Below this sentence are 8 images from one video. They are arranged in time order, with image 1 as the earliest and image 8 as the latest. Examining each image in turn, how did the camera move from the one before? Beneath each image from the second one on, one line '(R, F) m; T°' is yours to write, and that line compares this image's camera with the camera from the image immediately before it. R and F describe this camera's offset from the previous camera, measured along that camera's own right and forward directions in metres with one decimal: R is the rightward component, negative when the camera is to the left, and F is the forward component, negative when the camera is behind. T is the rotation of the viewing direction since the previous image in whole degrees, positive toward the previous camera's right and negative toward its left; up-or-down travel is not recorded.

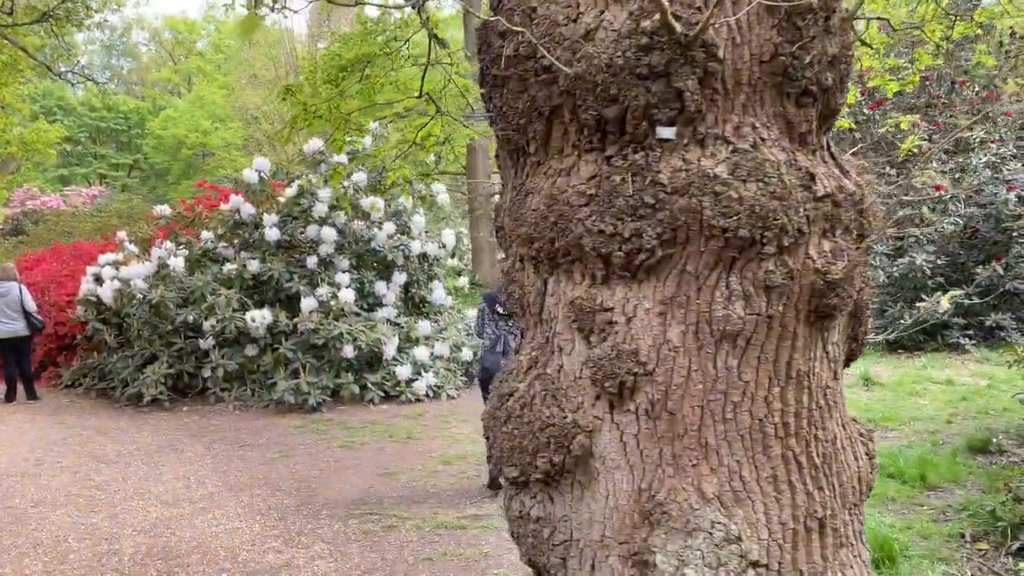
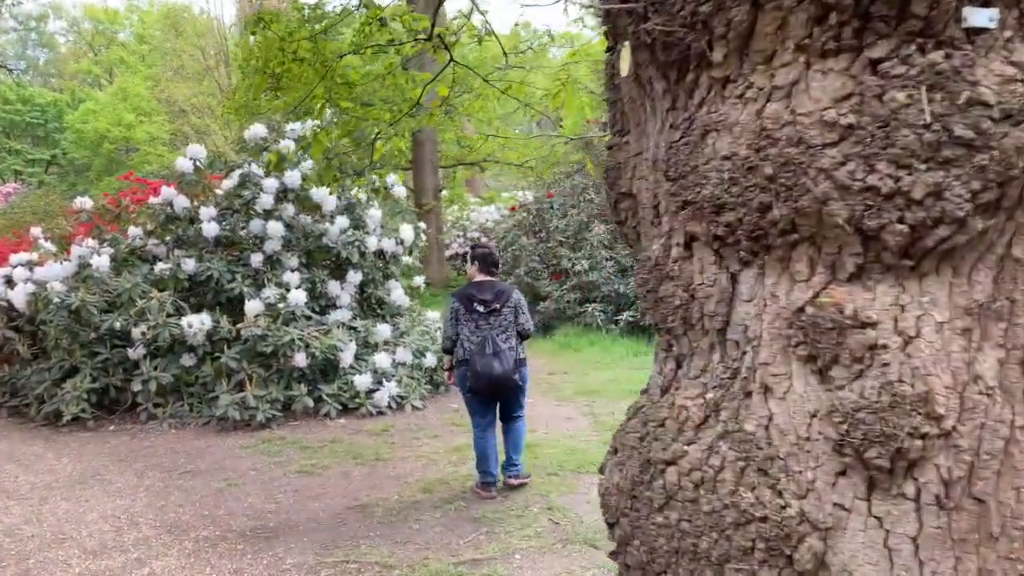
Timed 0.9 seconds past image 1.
(-0.3, +0.6) m; +4°
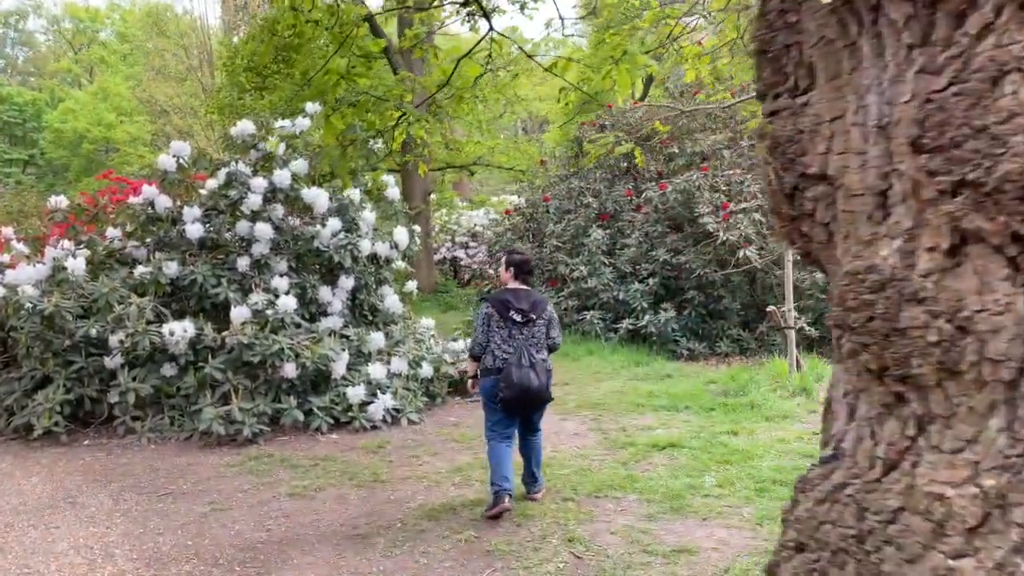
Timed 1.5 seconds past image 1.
(-0.1, +0.3) m; +1°
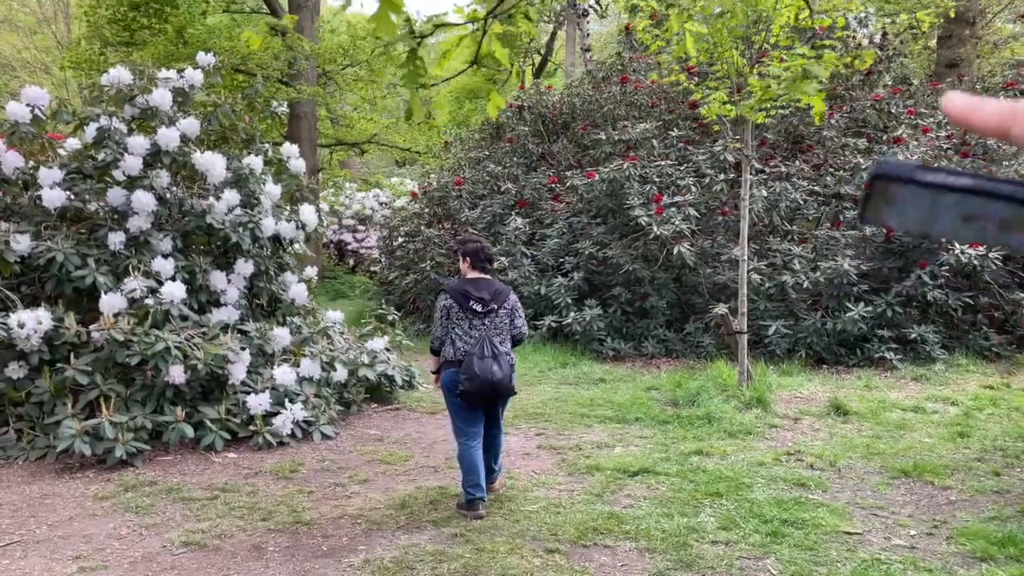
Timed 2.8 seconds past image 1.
(-0.4, +0.8) m; +9°
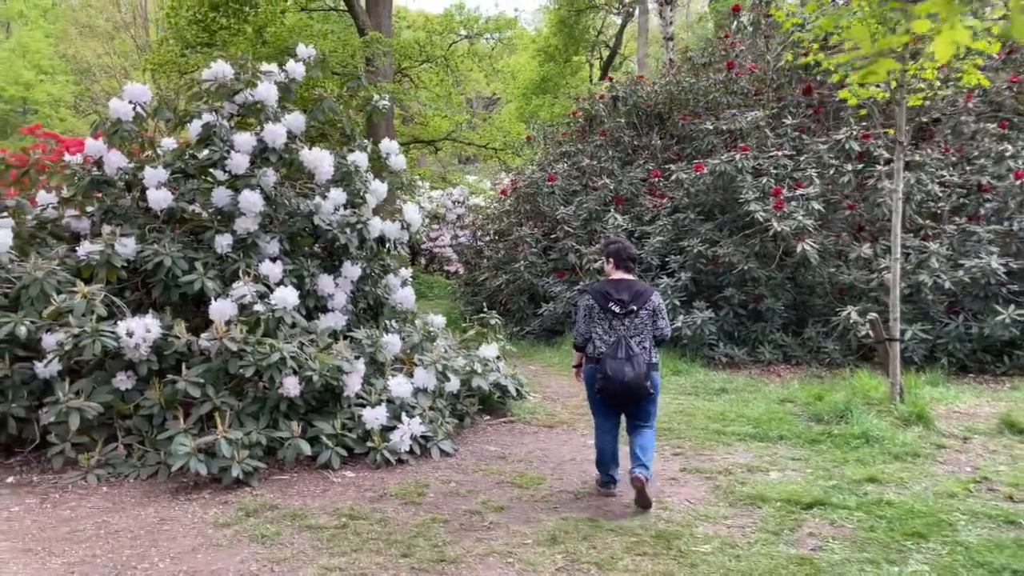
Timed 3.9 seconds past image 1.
(-0.4, +0.4) m; -4°
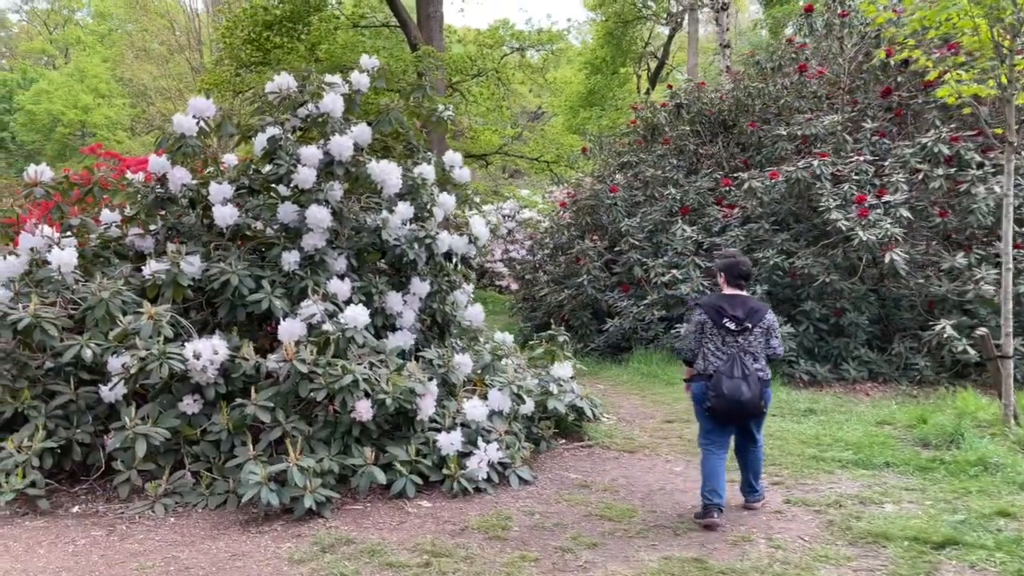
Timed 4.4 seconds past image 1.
(-0.2, +0.3) m; -3°
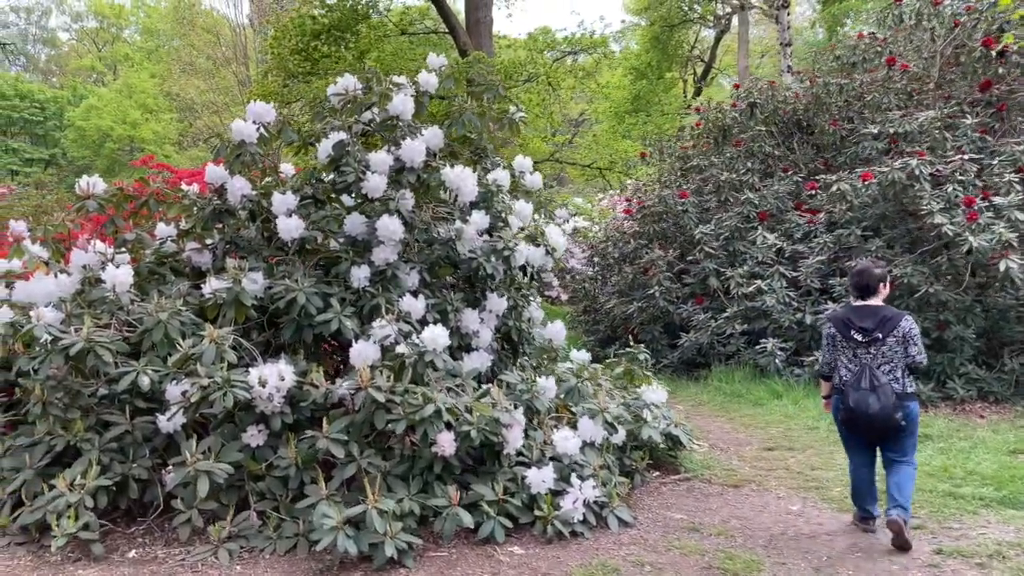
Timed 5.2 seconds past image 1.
(-0.3, +0.4) m; -3°
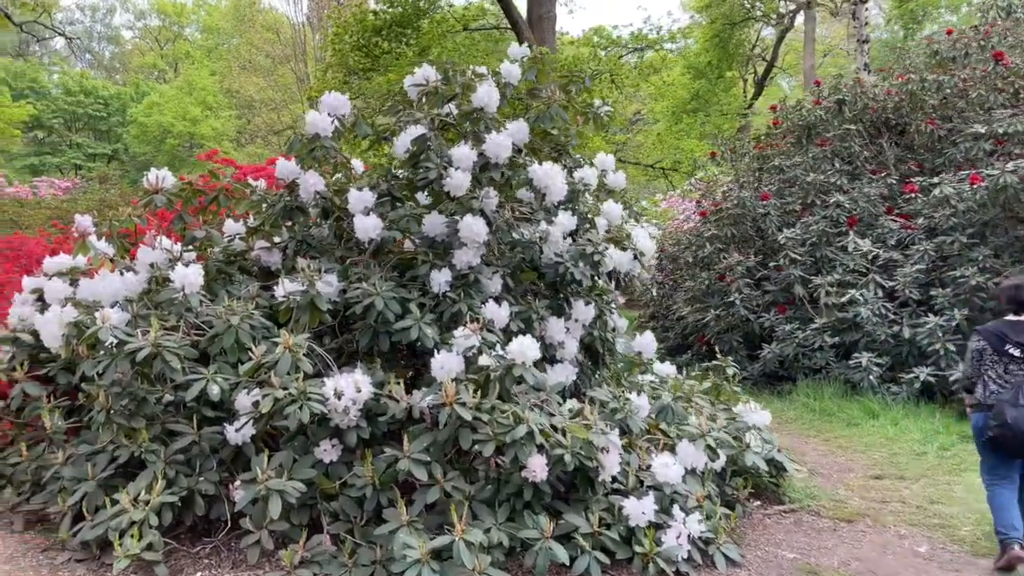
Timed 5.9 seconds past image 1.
(-0.2, +0.3) m; -3°
